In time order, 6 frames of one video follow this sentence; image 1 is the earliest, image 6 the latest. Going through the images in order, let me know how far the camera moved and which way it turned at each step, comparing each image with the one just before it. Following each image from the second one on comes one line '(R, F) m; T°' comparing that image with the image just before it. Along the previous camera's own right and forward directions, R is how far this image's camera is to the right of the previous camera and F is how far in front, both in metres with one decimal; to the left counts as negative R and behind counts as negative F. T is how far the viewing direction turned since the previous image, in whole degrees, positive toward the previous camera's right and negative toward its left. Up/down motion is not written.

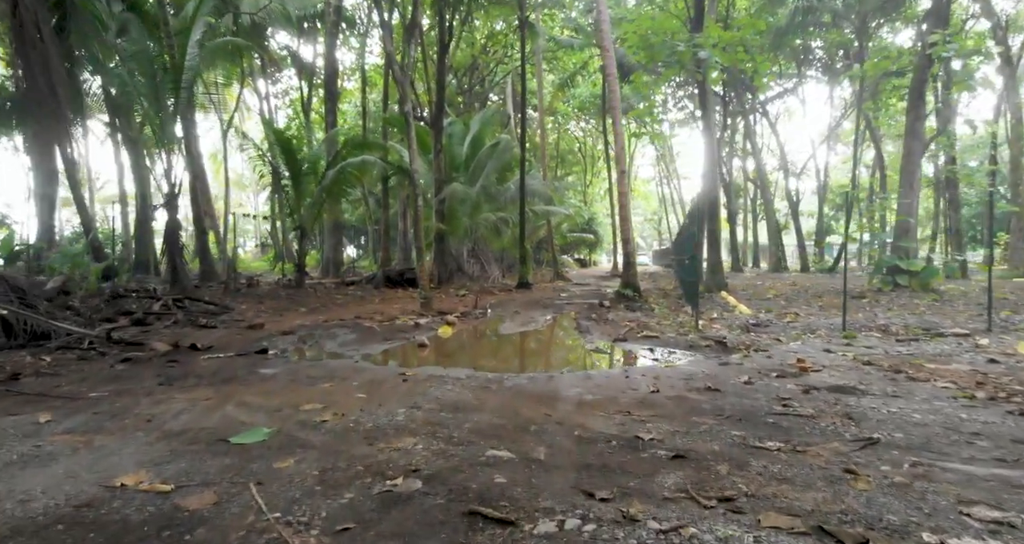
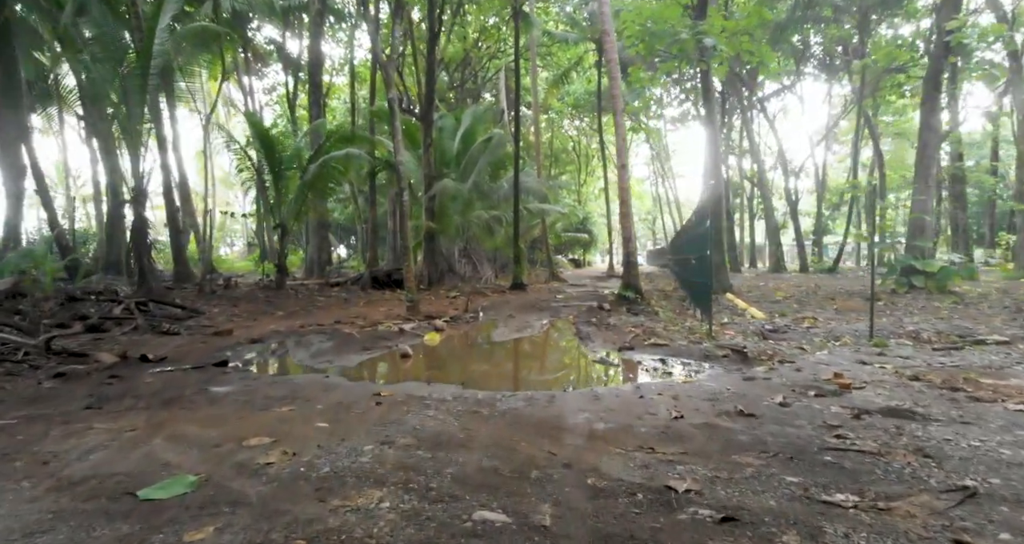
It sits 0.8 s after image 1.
(0.0, +0.6) m; +1°
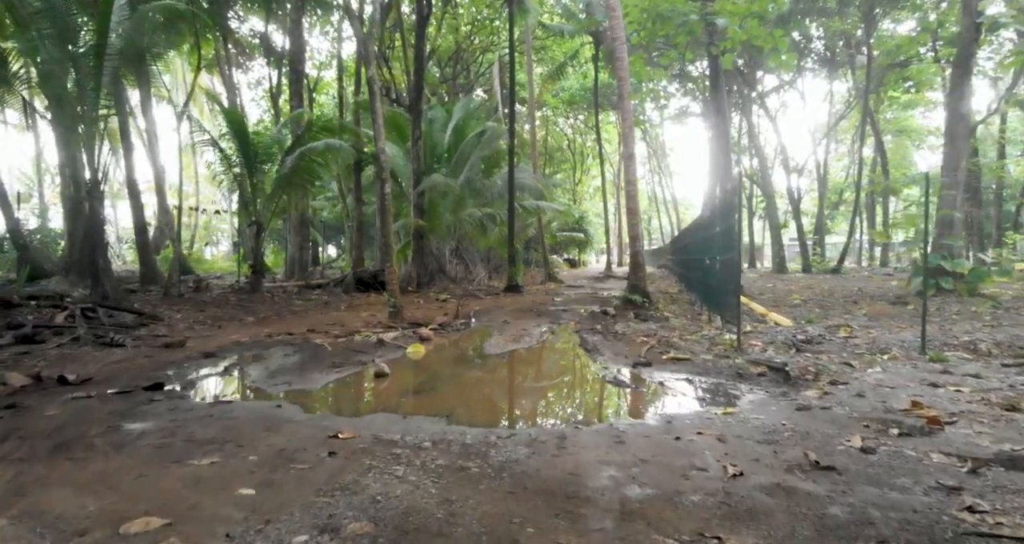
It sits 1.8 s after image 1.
(0.0, +0.8) m; +1°
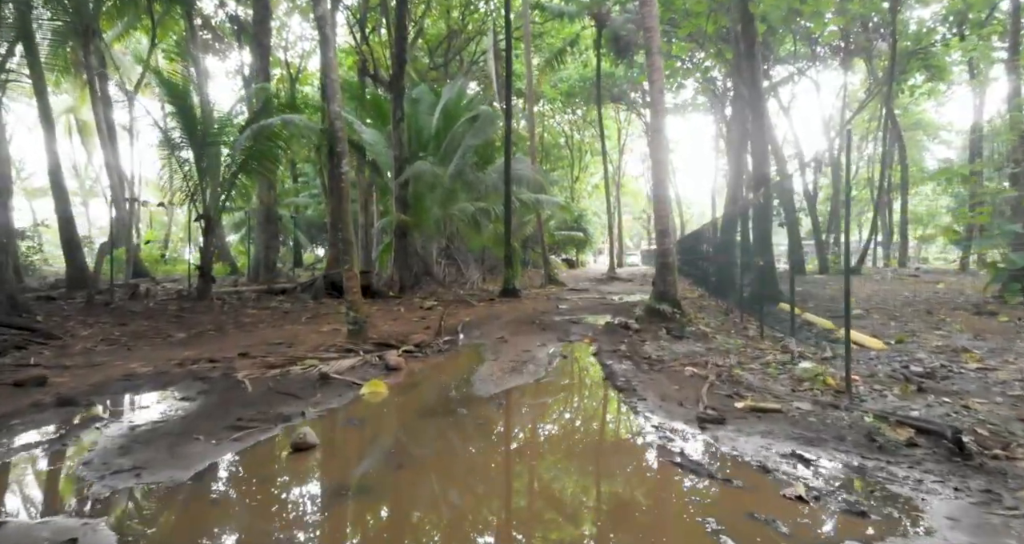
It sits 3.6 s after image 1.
(0.0, +1.6) m; 0°
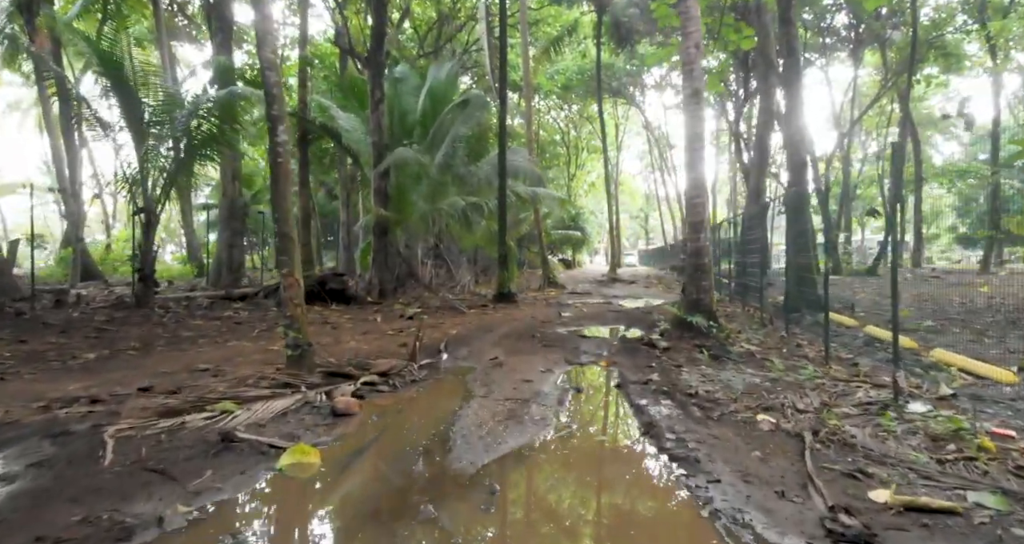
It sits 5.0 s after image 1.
(0.0, +1.3) m; +1°
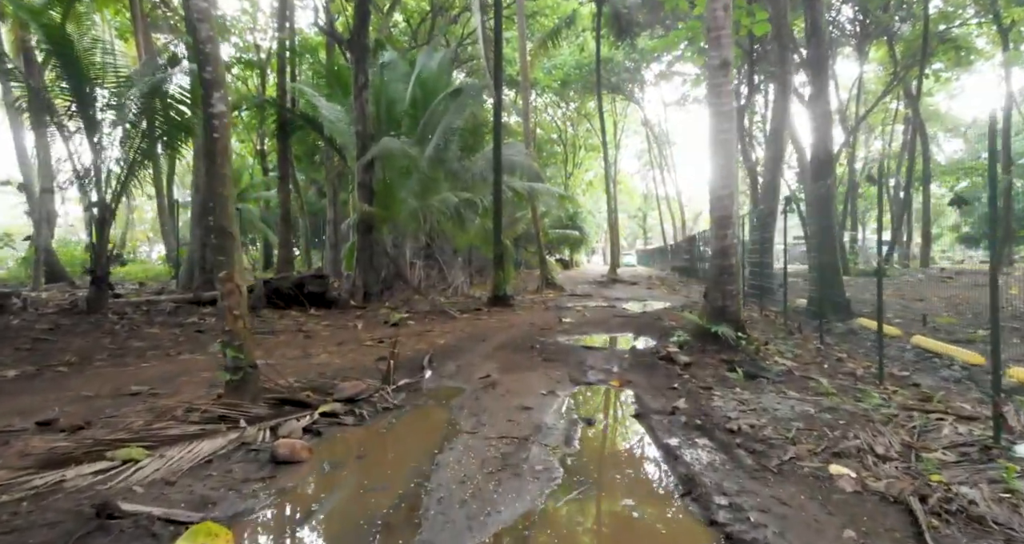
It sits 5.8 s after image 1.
(0.0, +0.7) m; 0°
